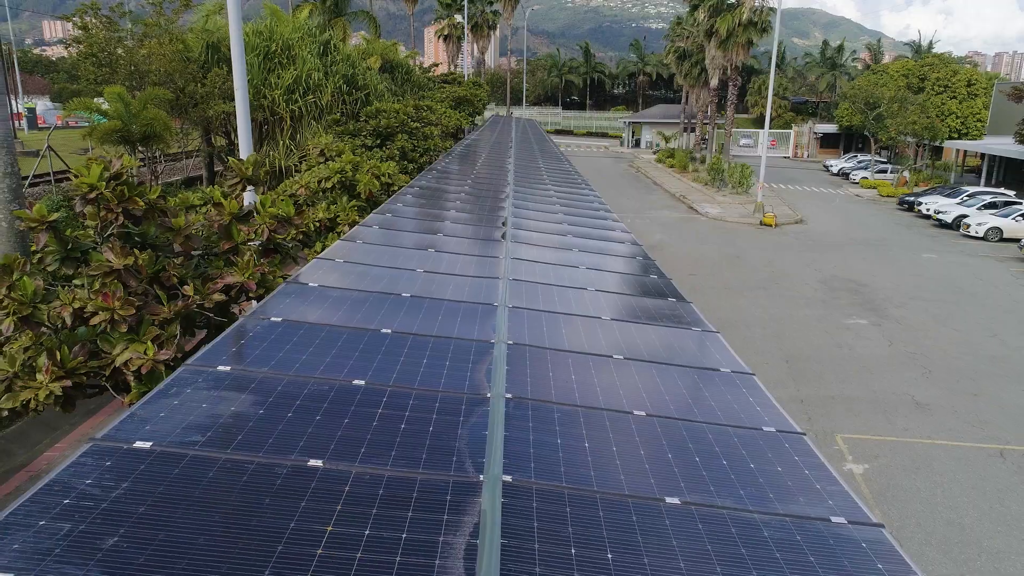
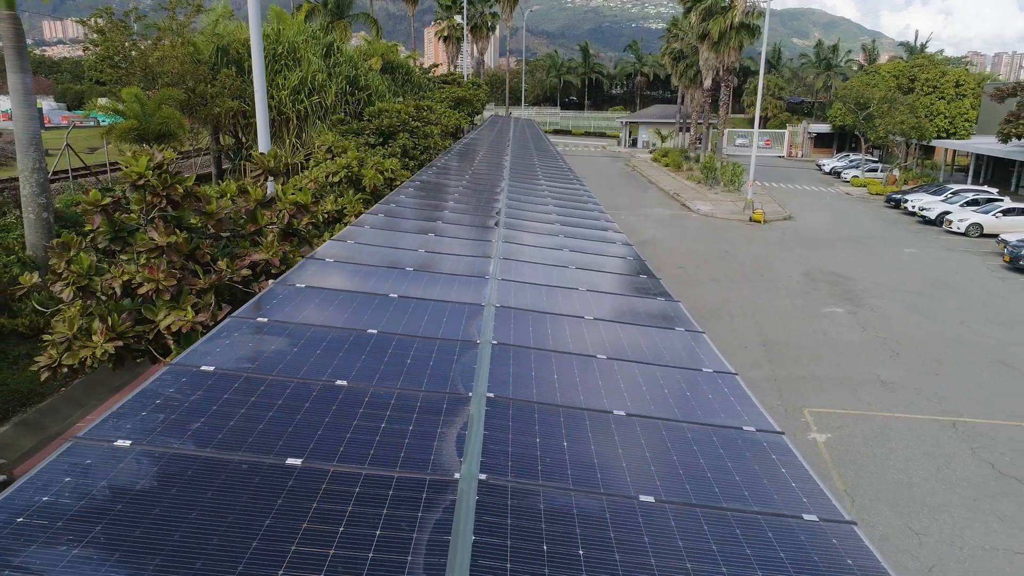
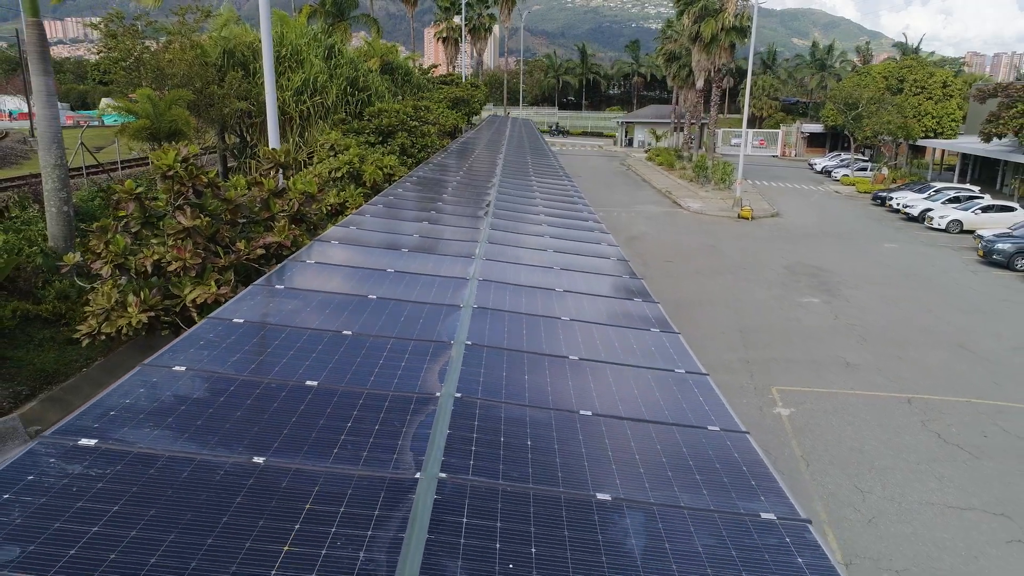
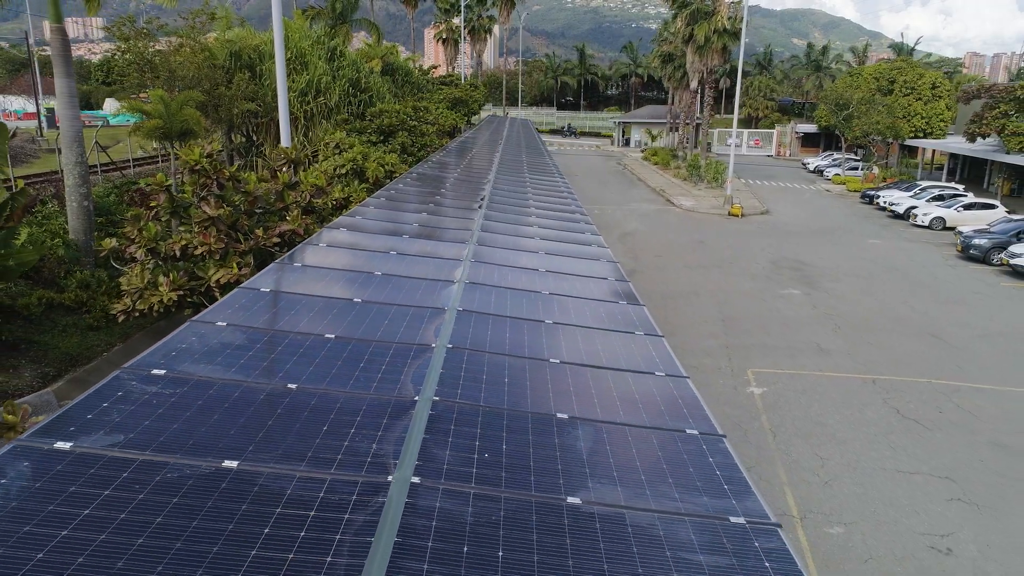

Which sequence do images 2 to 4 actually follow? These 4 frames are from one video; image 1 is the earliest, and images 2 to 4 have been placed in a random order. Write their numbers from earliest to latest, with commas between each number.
2, 3, 4
